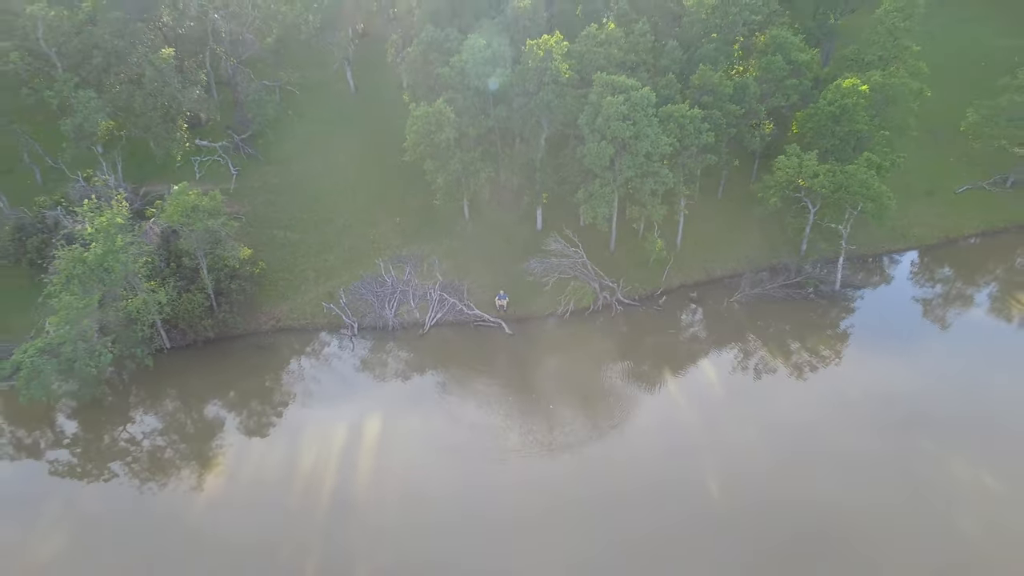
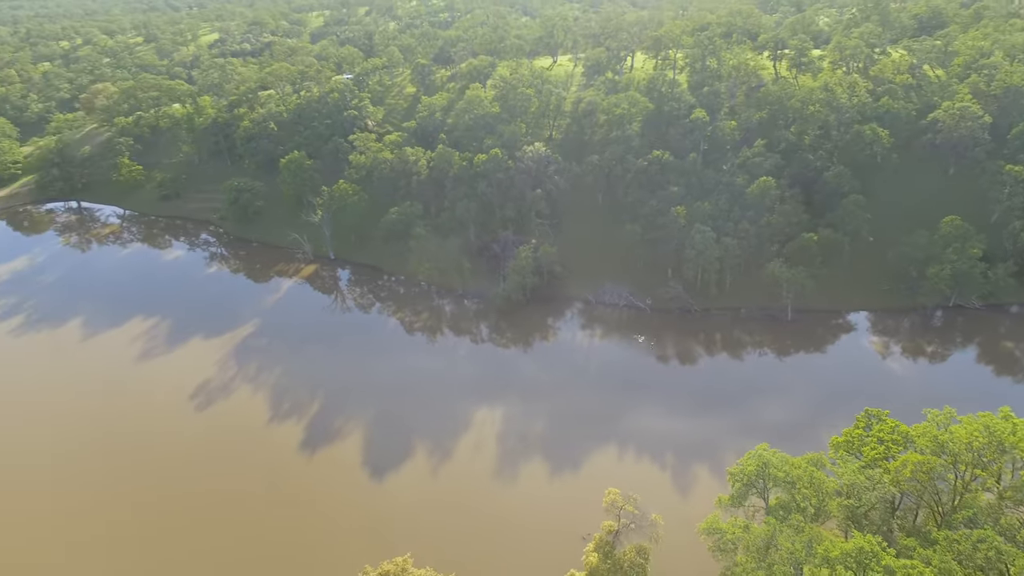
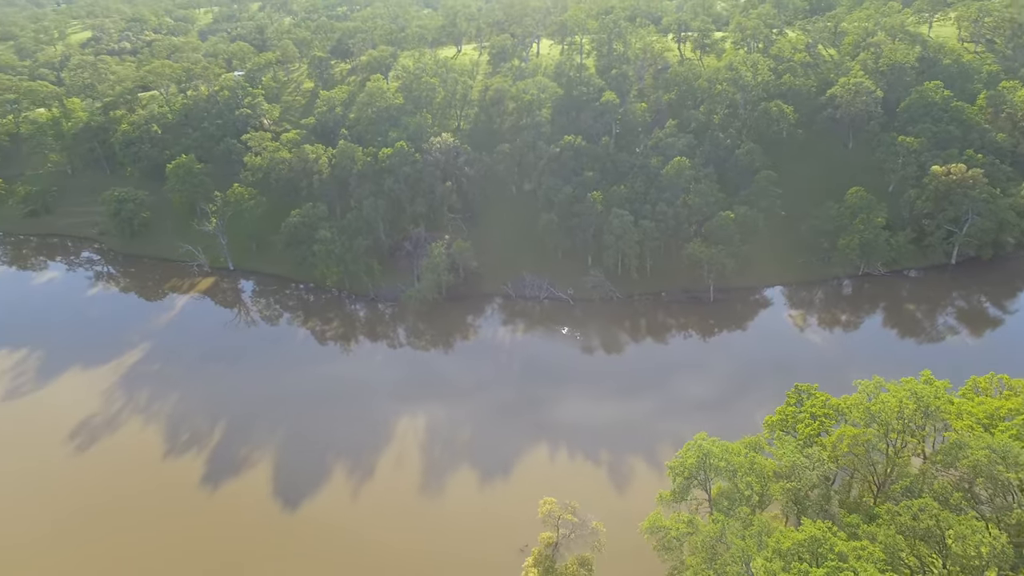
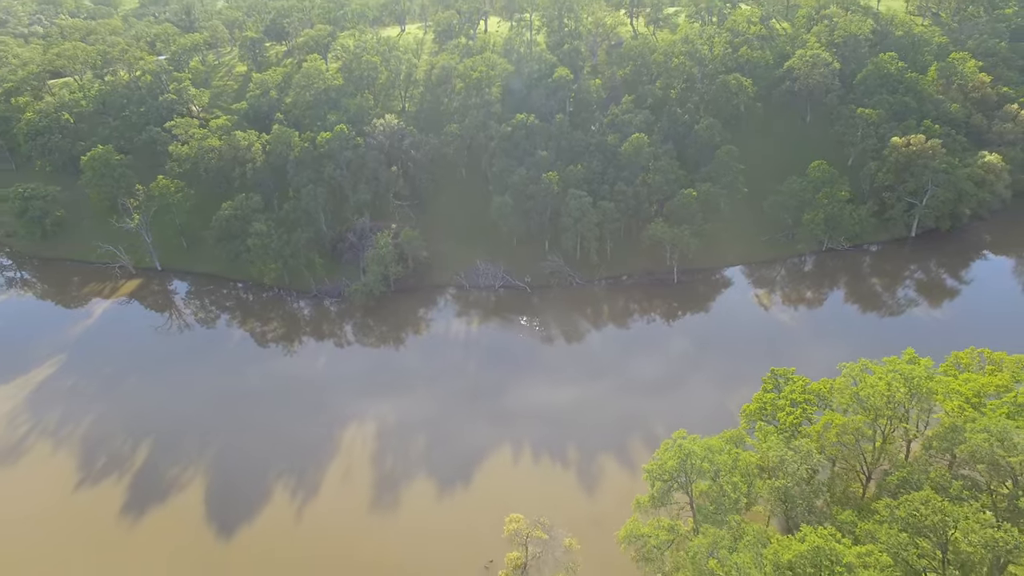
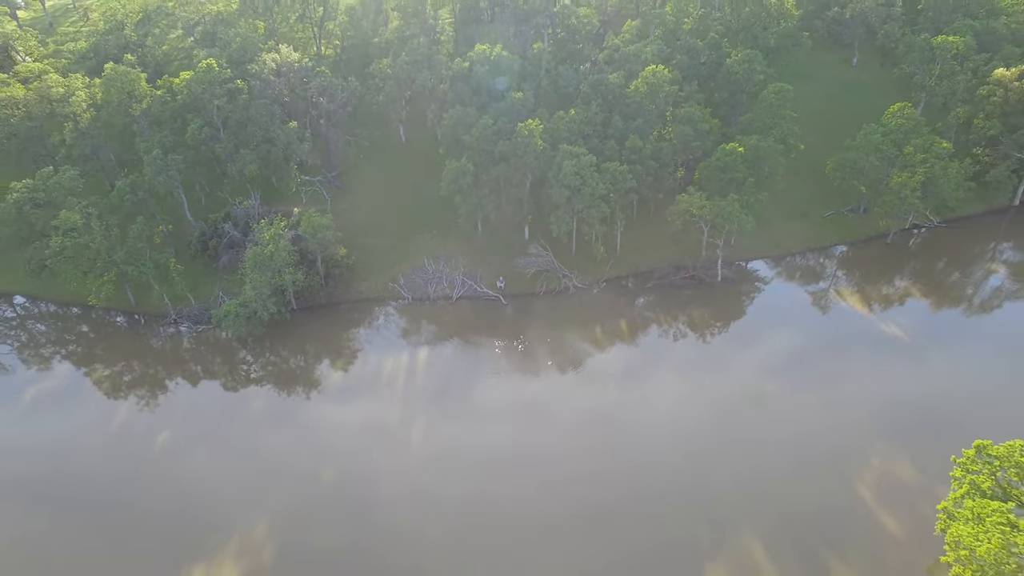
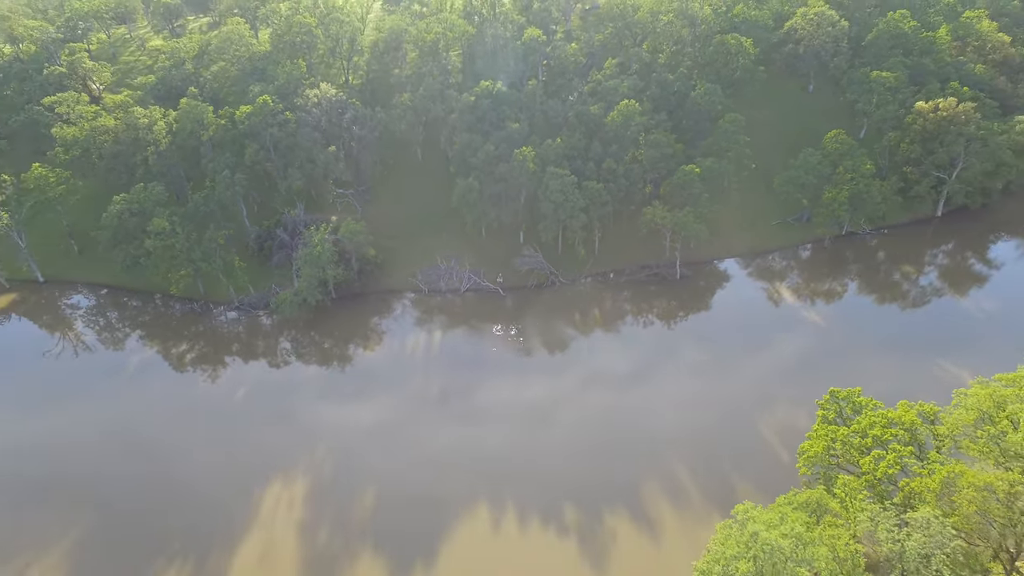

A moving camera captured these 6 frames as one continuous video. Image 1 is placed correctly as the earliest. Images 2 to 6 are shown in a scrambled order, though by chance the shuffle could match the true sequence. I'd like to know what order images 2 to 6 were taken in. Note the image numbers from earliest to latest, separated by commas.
5, 6, 4, 3, 2
